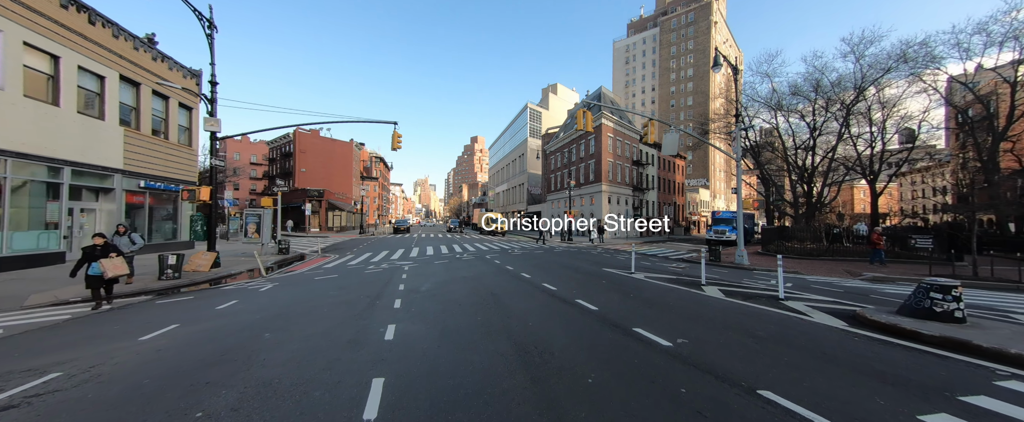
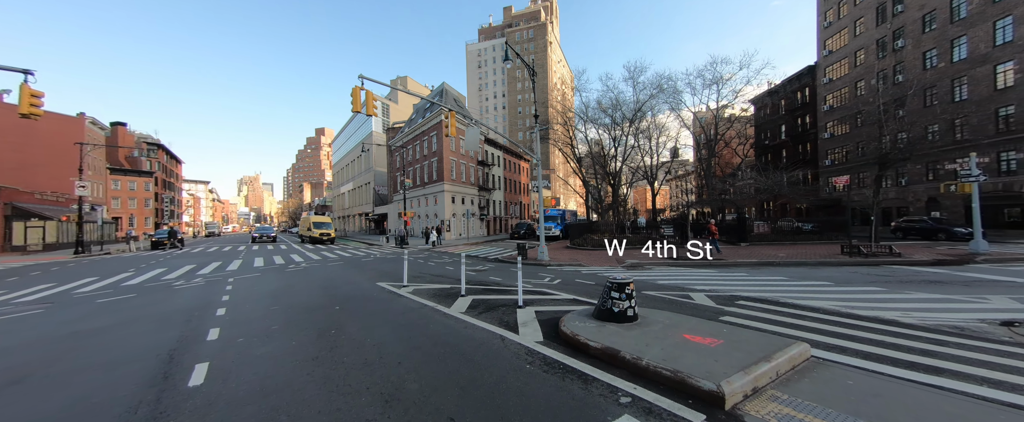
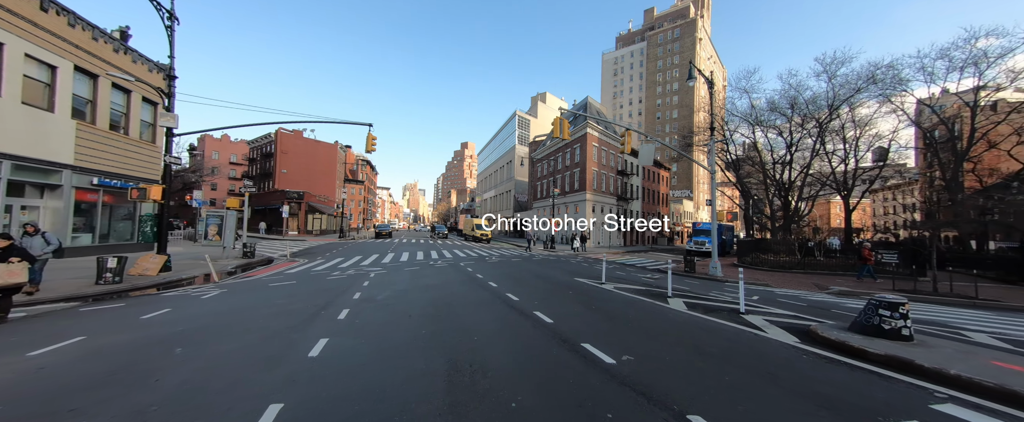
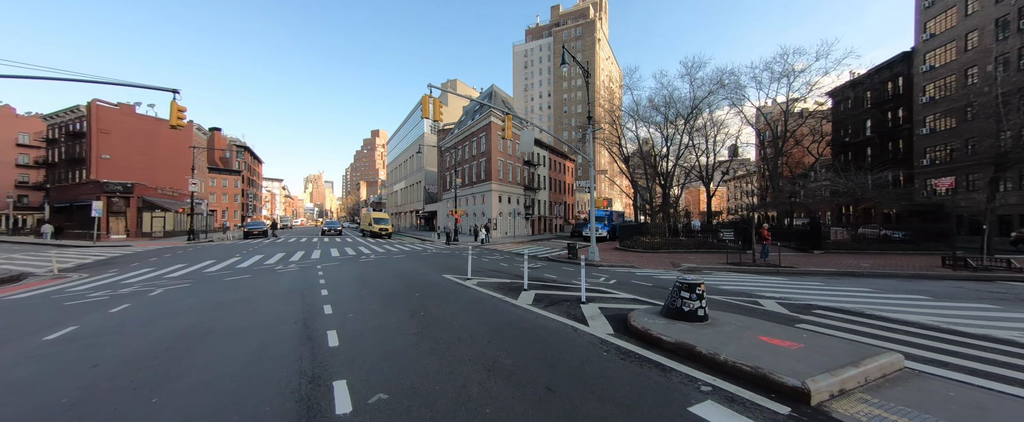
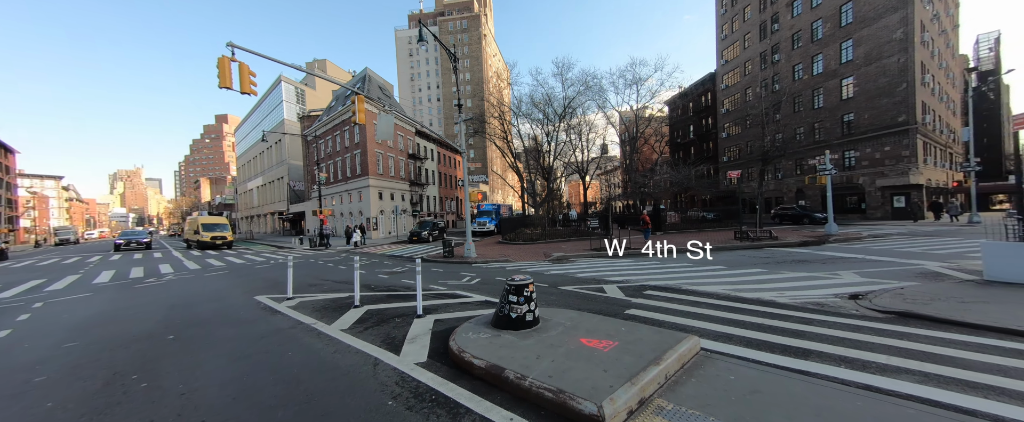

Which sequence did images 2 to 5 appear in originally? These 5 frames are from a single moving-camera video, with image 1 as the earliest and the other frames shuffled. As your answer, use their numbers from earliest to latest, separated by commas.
3, 4, 2, 5
